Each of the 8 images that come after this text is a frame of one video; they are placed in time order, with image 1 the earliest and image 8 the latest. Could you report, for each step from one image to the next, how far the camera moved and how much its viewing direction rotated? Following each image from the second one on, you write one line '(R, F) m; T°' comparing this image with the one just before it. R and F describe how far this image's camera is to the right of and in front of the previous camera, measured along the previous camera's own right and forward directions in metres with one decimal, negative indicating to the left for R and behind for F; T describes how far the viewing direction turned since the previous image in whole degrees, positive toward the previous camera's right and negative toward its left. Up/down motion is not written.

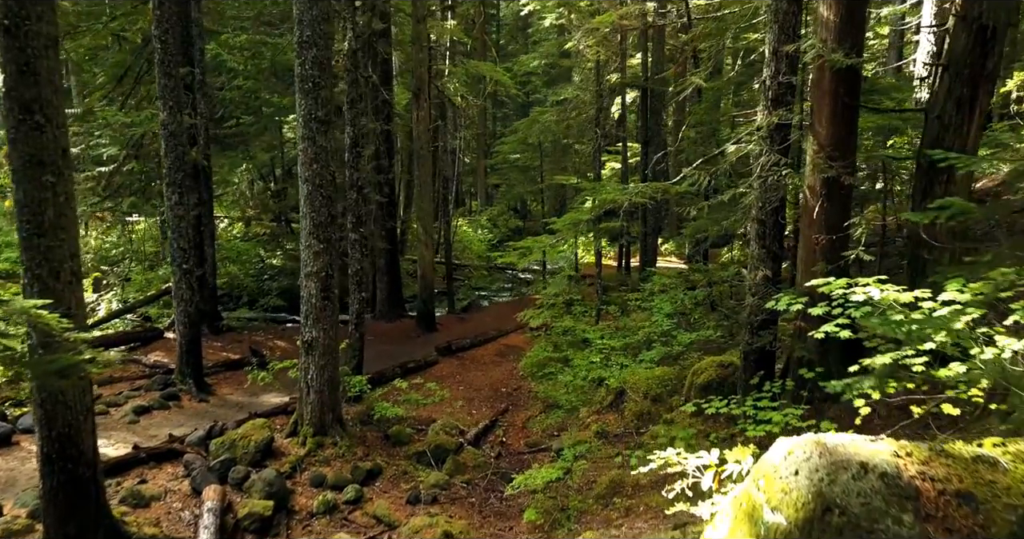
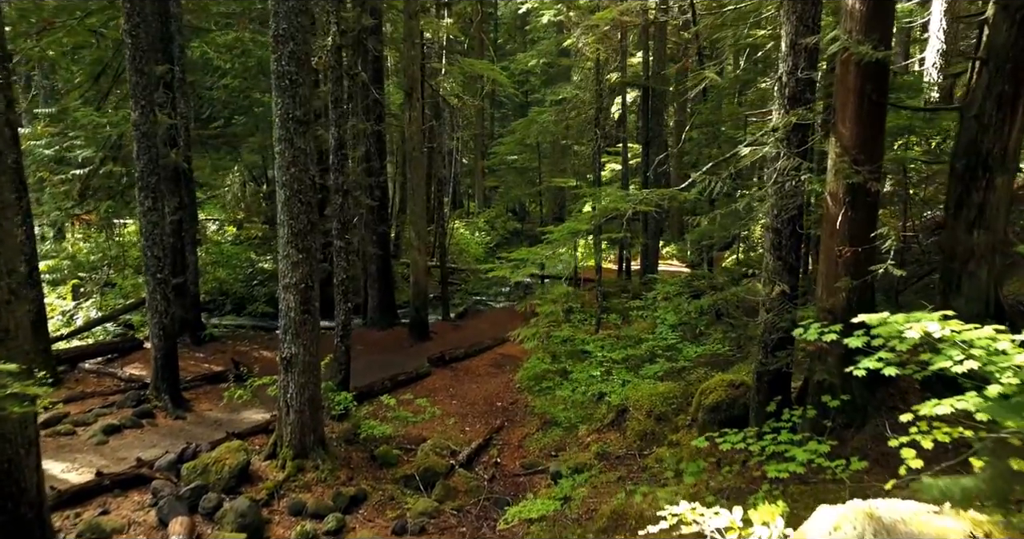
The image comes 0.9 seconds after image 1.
(+0.1, +0.6) m; 0°
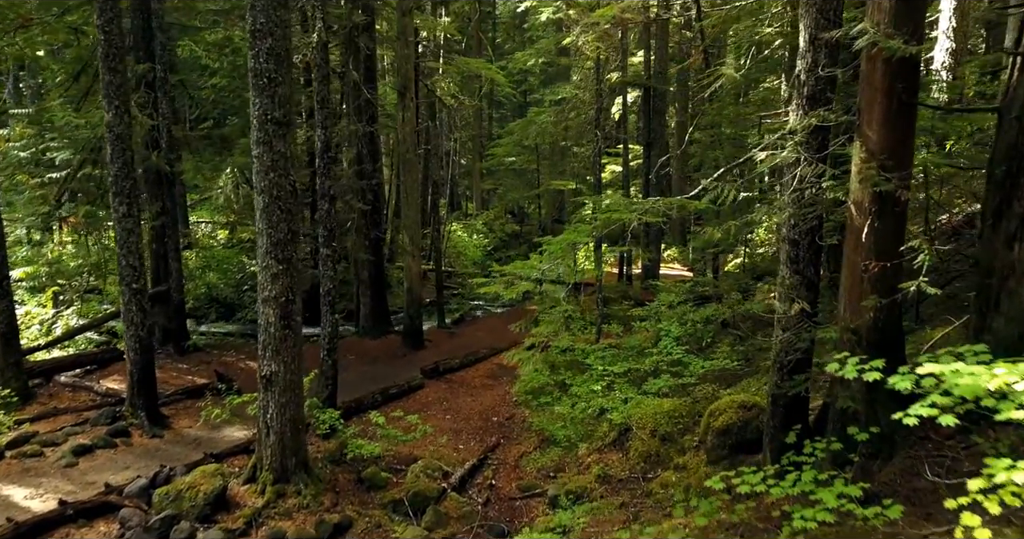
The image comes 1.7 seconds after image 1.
(+0.1, +0.5) m; 0°
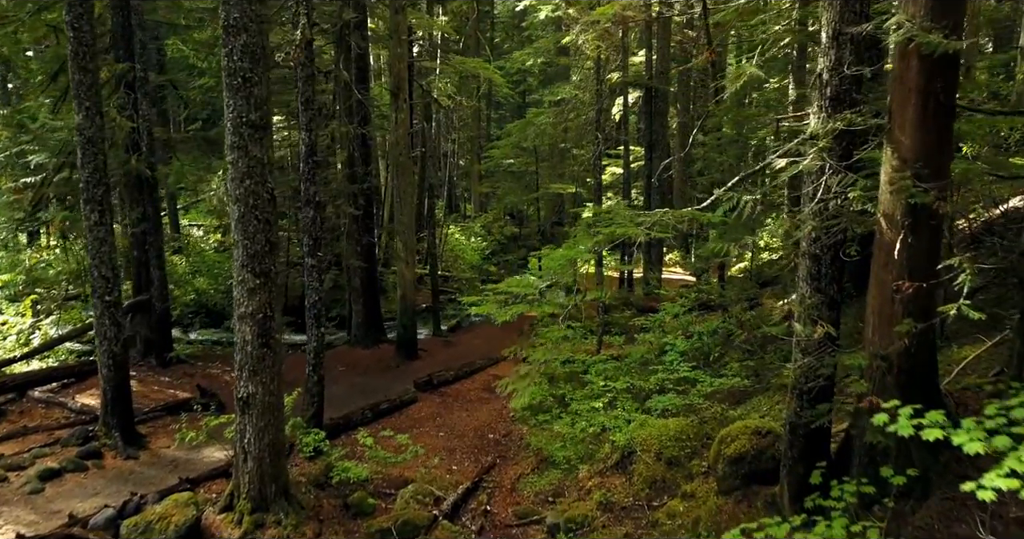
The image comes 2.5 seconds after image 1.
(+0.1, +0.5) m; 0°
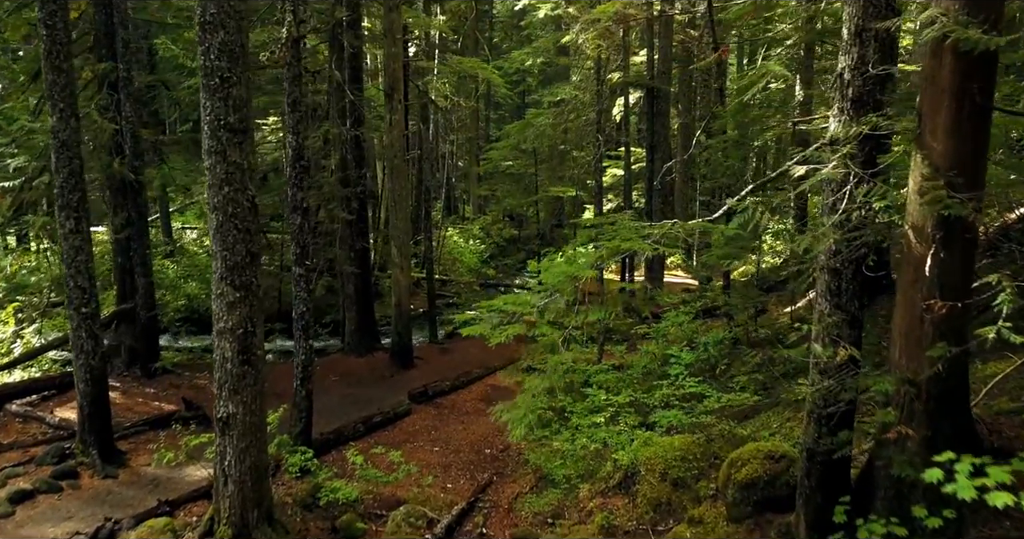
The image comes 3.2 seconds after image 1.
(0.0, +0.4) m; 0°
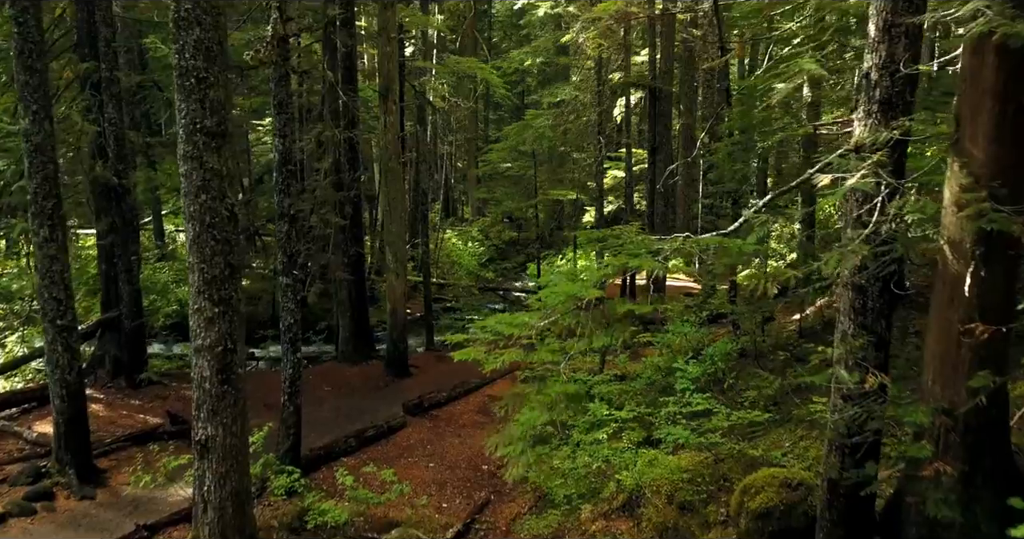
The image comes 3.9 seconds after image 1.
(0.0, +0.4) m; 0°
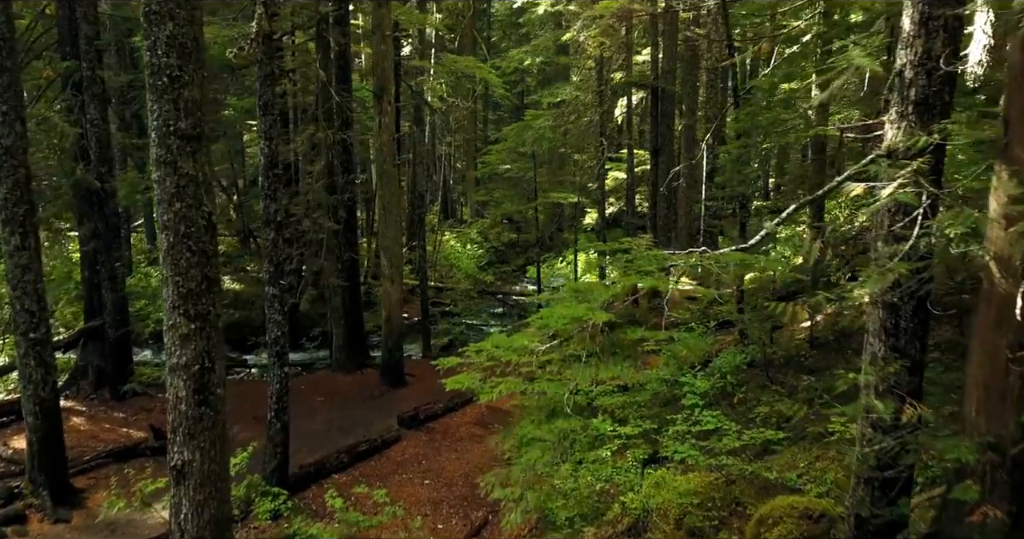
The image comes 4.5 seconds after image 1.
(0.0, +0.4) m; 0°
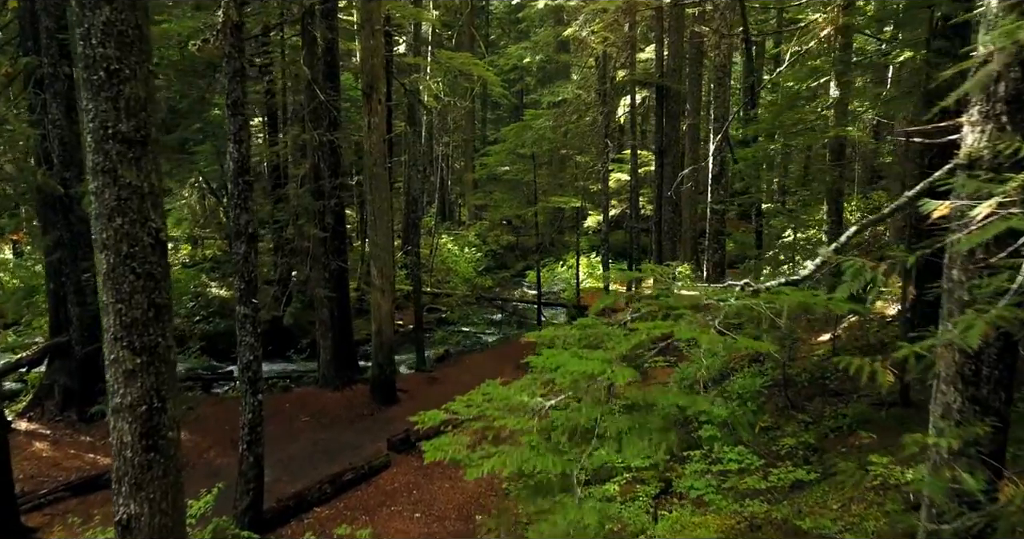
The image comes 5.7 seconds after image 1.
(0.0, +0.8) m; 0°
